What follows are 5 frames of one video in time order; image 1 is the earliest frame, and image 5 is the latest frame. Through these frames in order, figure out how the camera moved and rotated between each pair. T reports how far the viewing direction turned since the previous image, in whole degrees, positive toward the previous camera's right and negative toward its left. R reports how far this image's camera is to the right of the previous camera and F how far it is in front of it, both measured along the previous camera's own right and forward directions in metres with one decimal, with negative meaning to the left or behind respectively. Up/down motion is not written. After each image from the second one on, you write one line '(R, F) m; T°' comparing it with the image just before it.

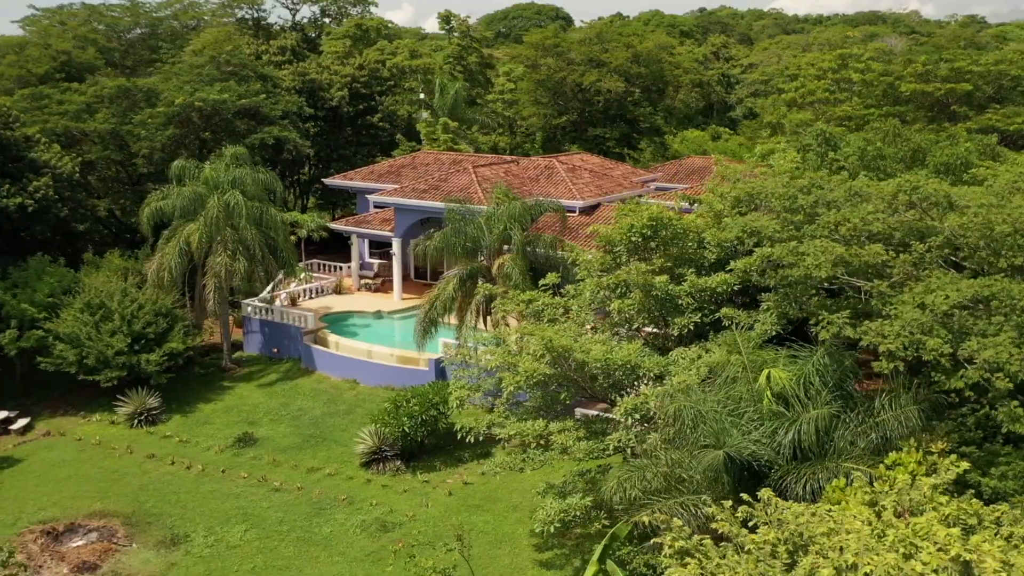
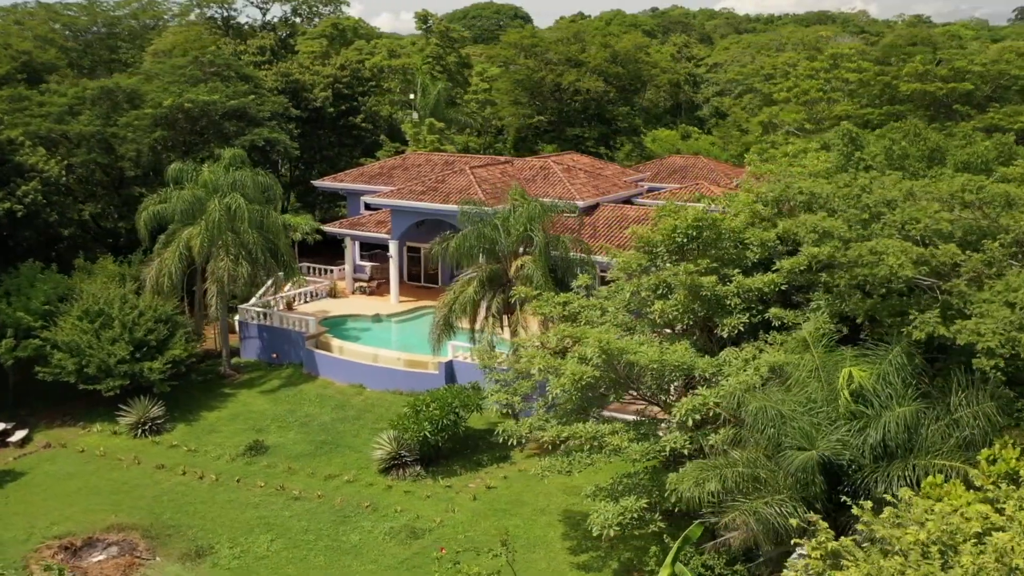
(-1.3, +0.1) m; +3°
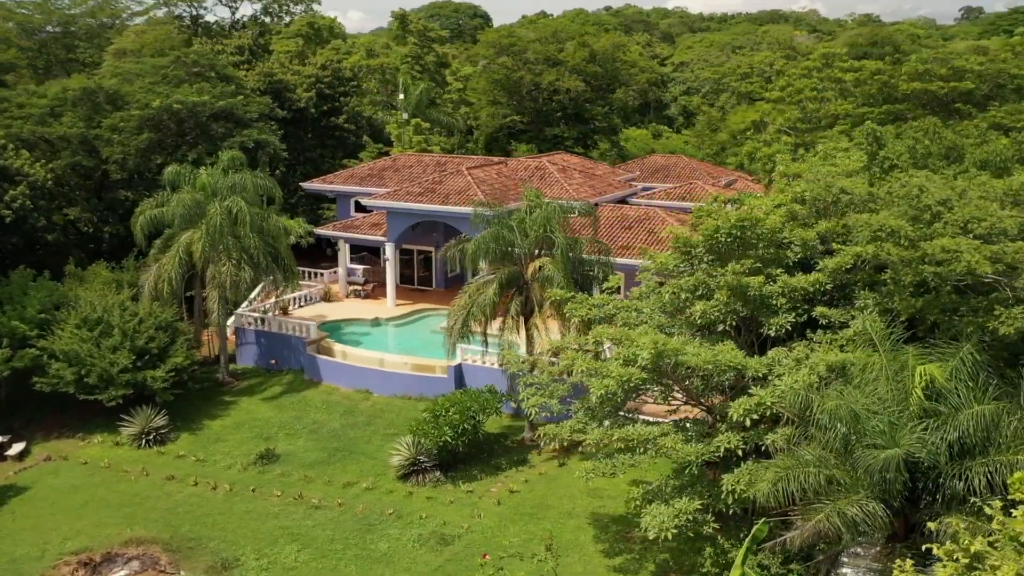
(-1.2, +0.2) m; +2°
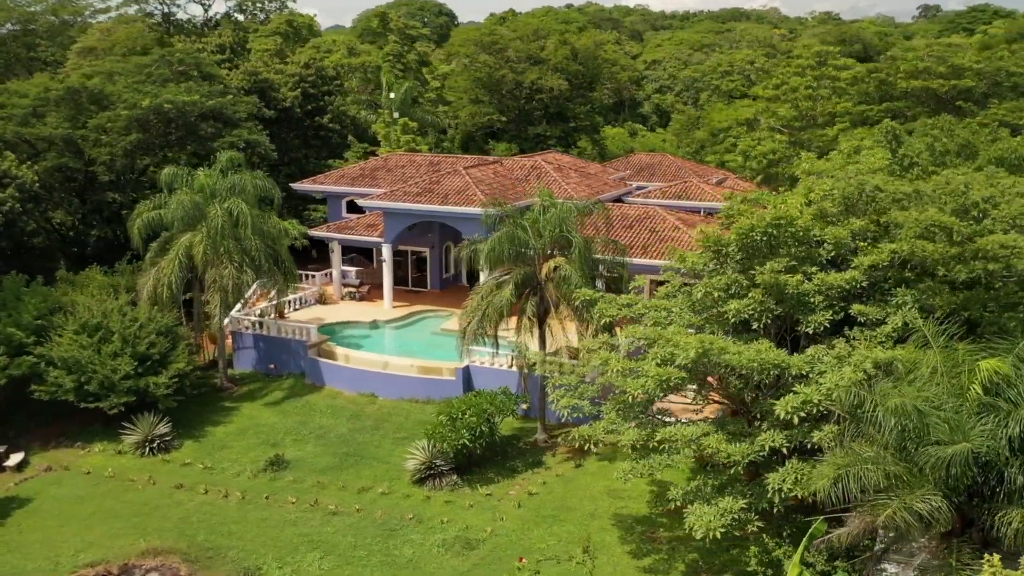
(-1.0, +0.2) m; +2°
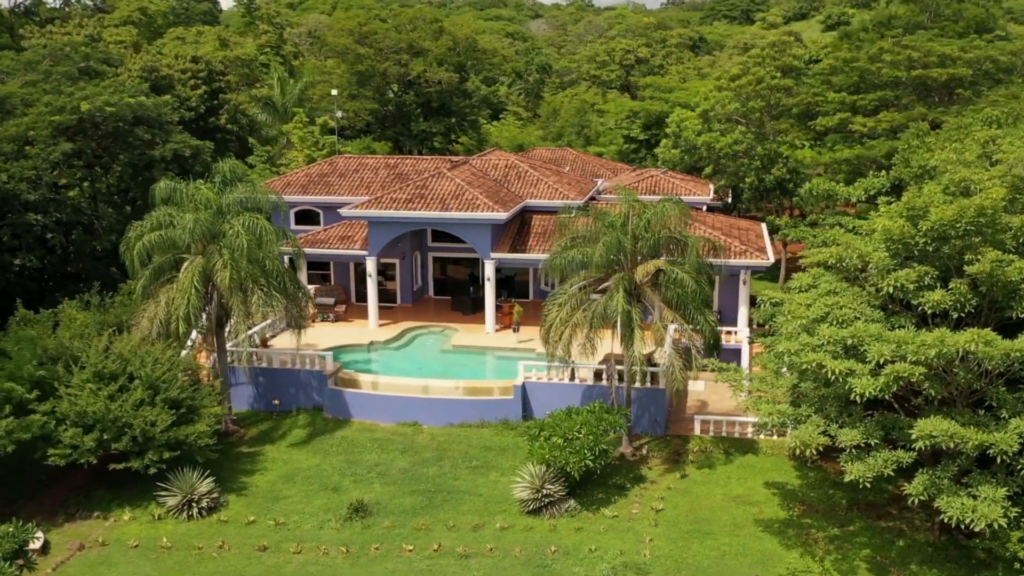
(-6.3, +1.7) m; +13°
